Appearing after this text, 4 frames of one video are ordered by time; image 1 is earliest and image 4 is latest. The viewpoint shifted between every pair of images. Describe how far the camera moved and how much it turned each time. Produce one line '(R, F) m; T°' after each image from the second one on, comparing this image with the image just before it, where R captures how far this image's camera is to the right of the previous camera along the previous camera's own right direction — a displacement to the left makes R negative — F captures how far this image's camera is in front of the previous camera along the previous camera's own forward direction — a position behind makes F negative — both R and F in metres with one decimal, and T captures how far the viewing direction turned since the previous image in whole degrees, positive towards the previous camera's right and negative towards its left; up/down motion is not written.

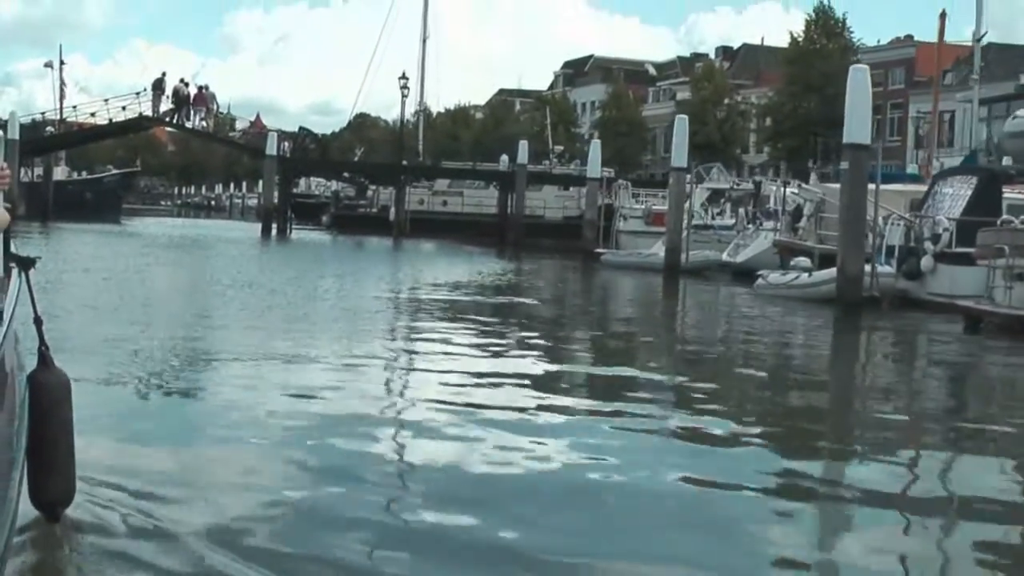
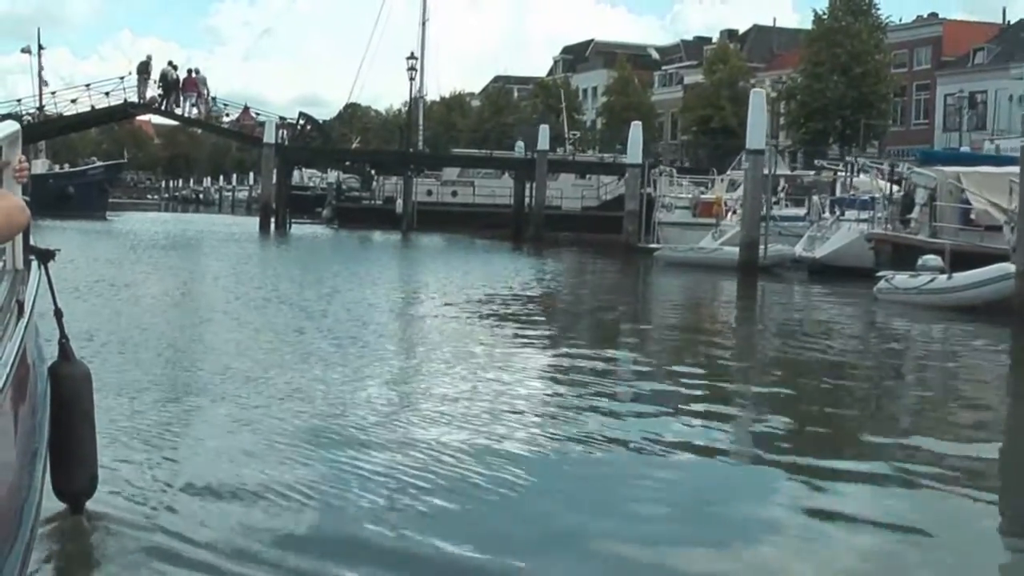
(-0.6, +2.4) m; 0°
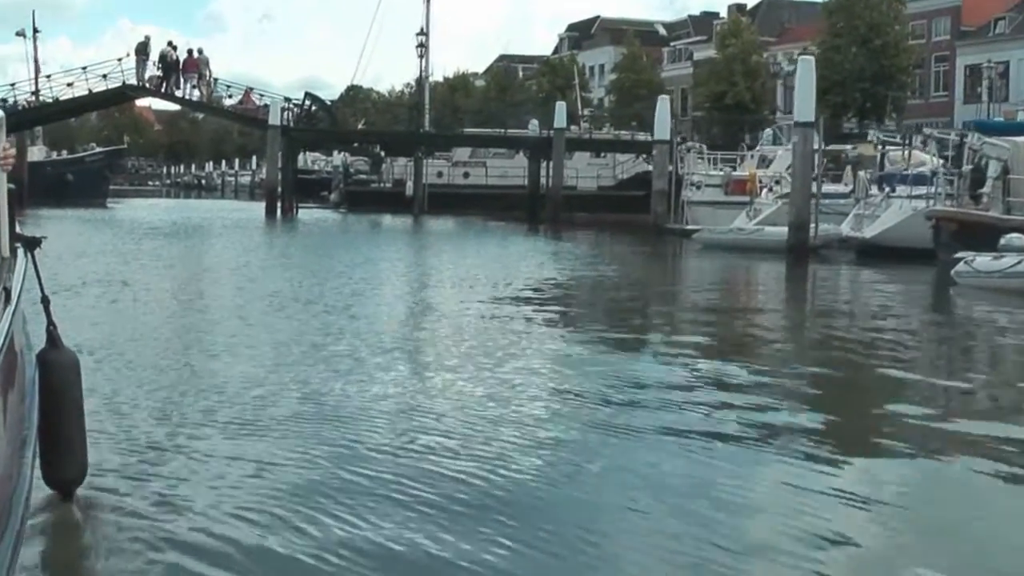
(-0.3, +1.1) m; 0°
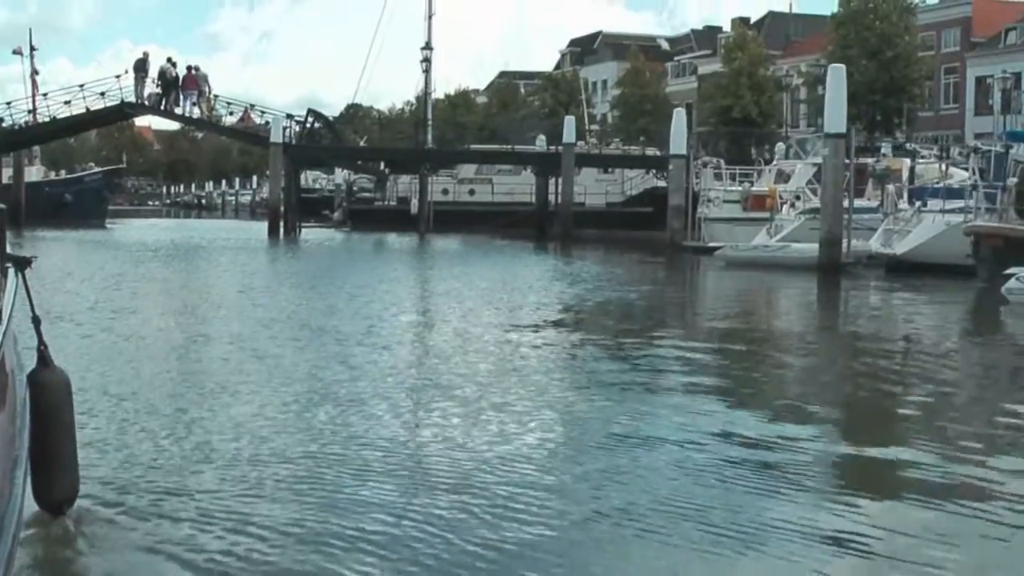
(-0.2, +0.7) m; 0°
